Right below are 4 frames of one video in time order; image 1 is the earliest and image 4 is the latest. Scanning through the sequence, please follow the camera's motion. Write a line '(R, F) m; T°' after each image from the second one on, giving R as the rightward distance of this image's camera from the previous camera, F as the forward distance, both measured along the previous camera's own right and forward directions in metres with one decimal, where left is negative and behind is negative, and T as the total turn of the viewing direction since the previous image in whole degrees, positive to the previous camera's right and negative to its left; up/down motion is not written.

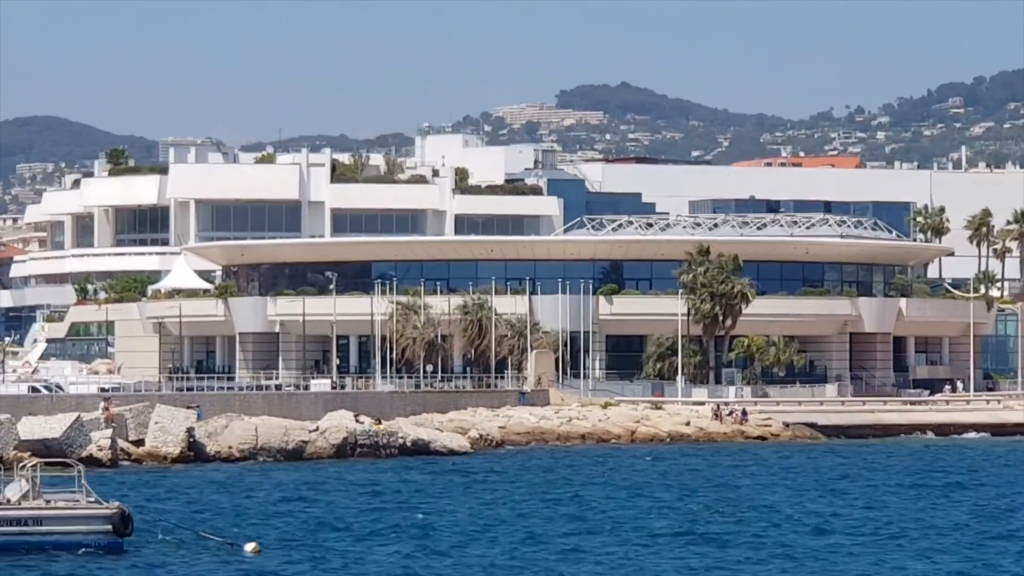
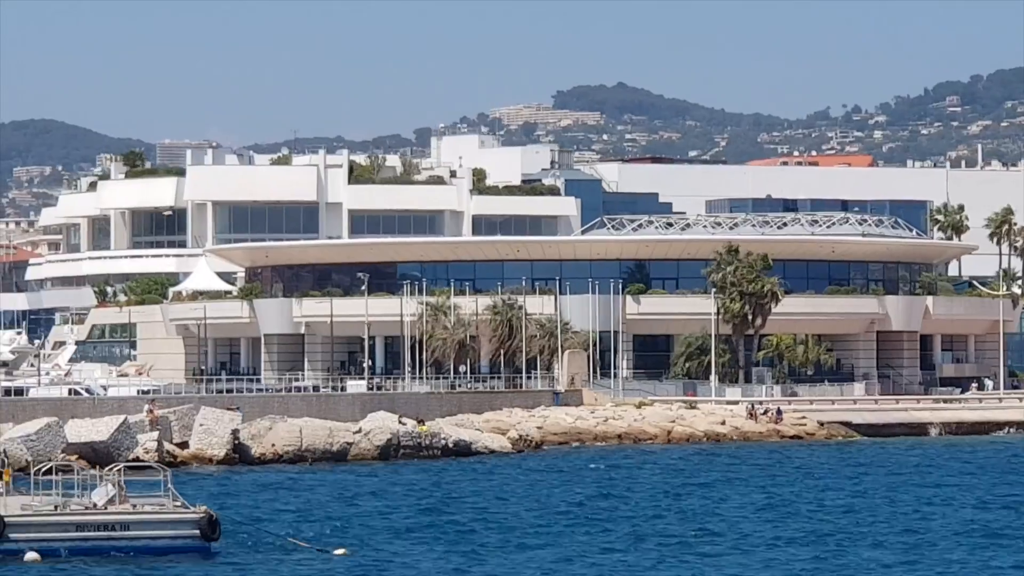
(-1.3, +0.2) m; 0°
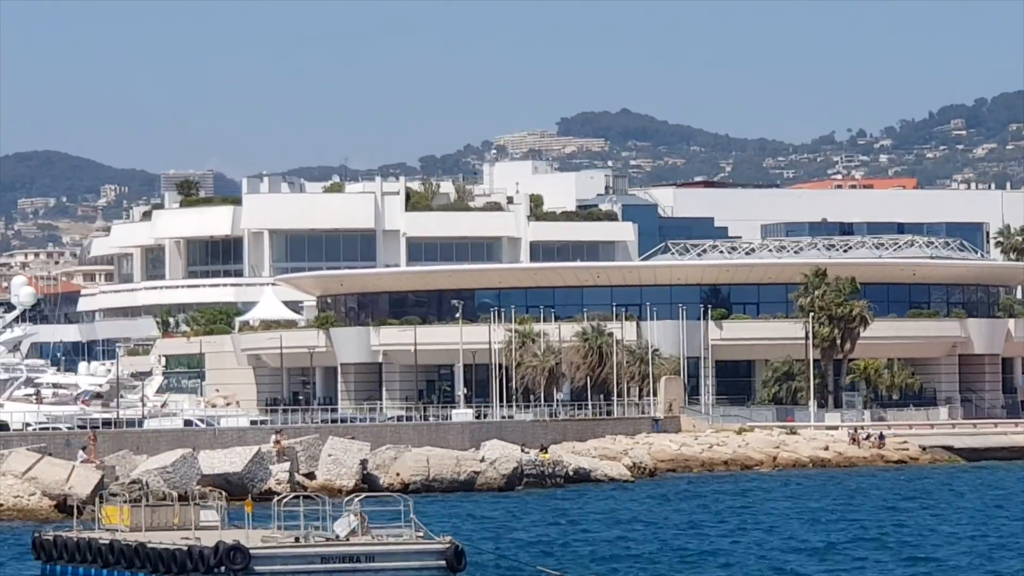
(-3.4, +0.7) m; 0°
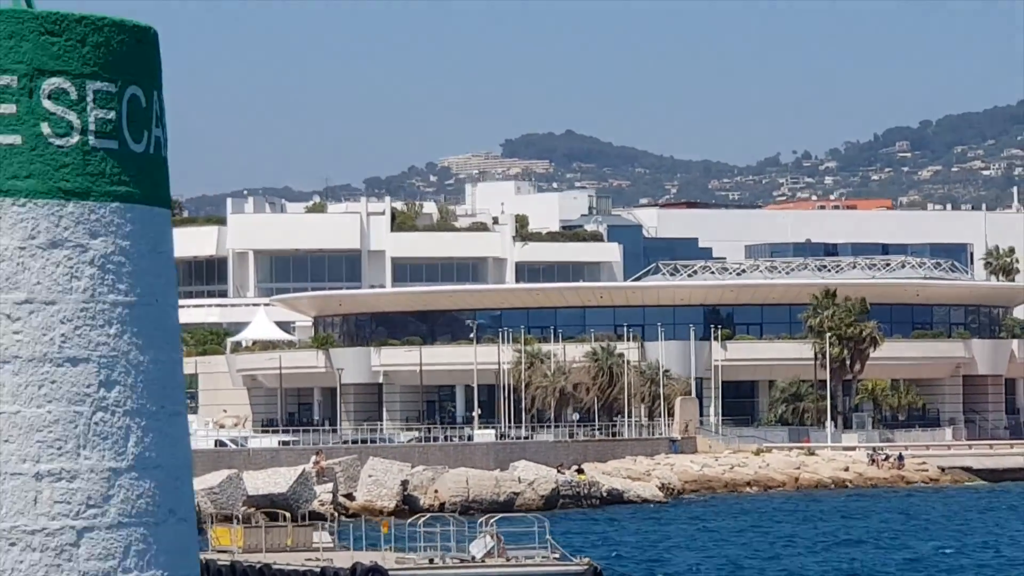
(-2.6, +0.6) m; +1°
